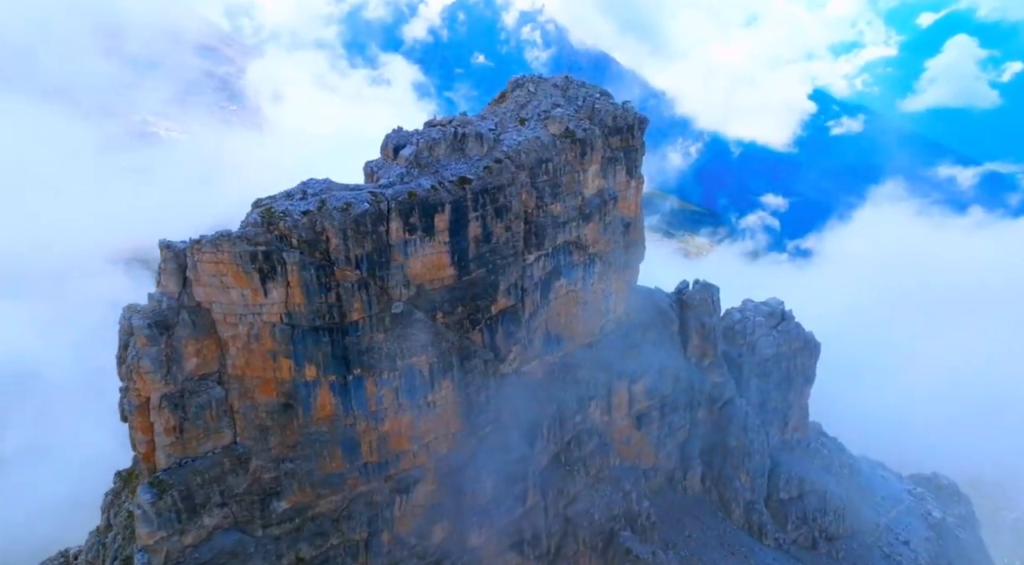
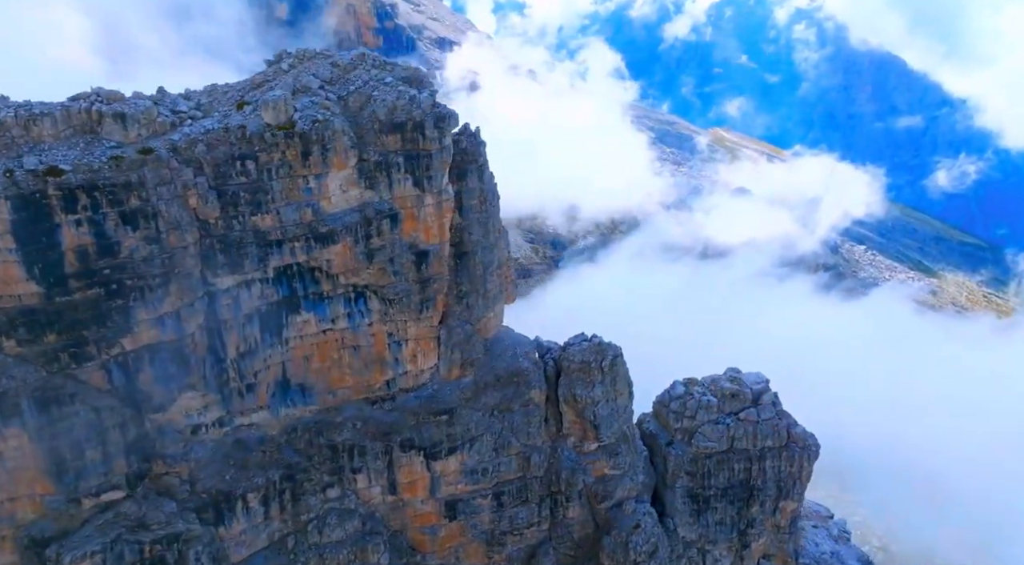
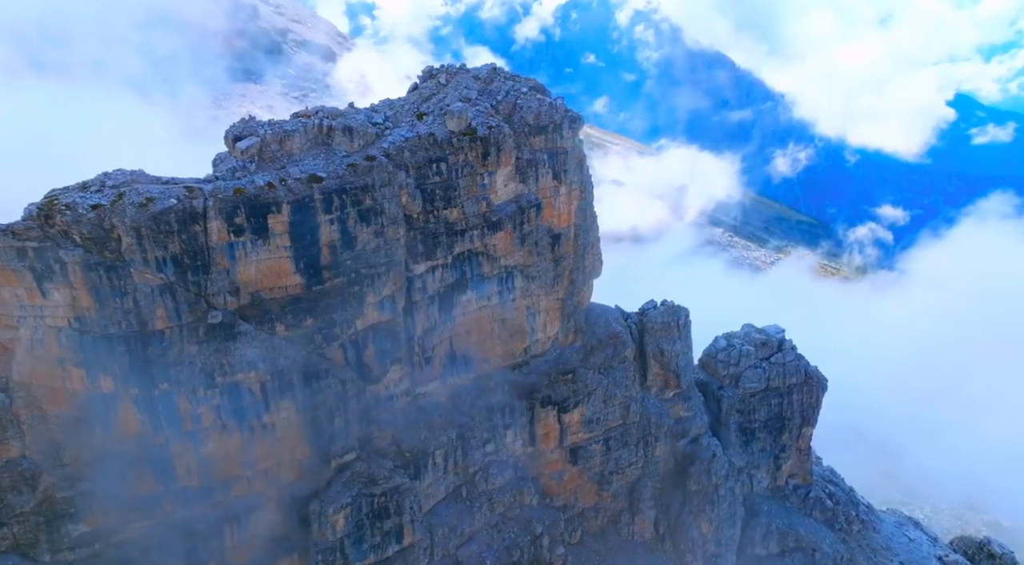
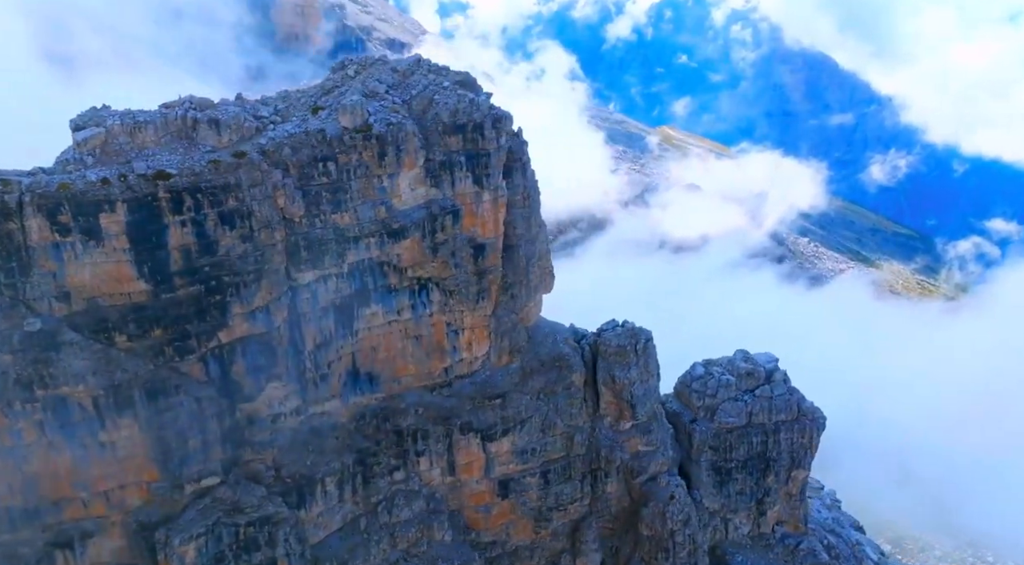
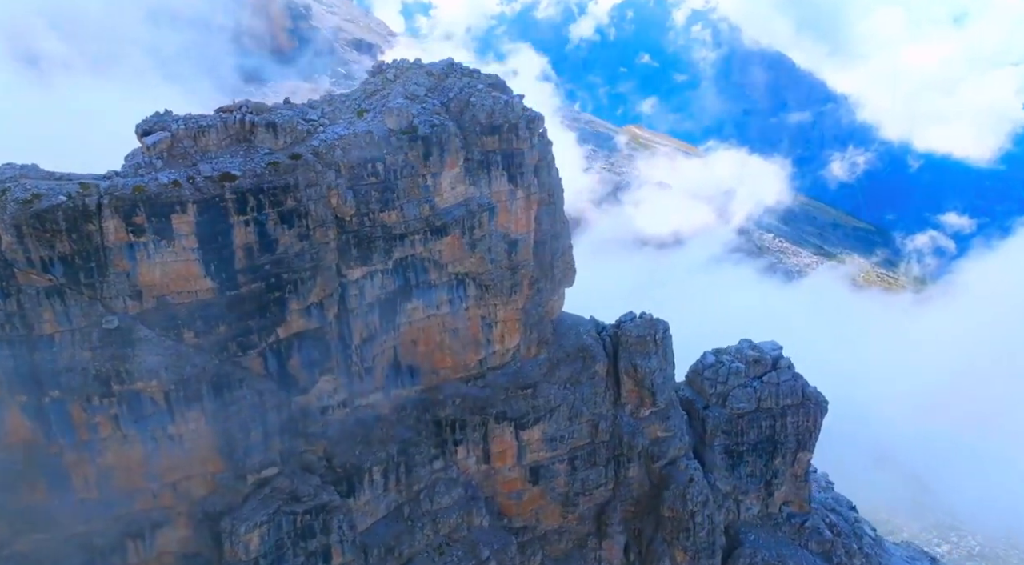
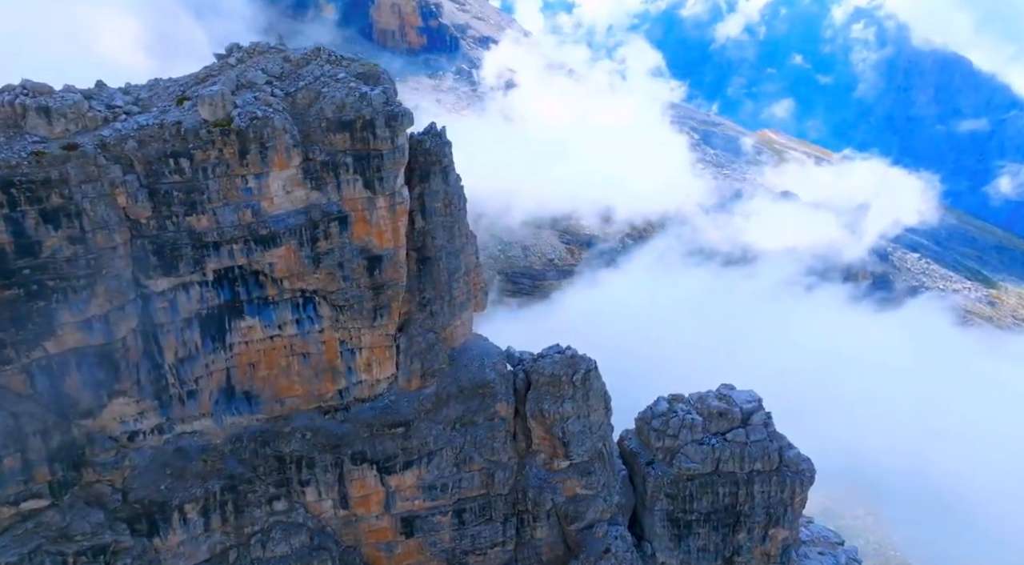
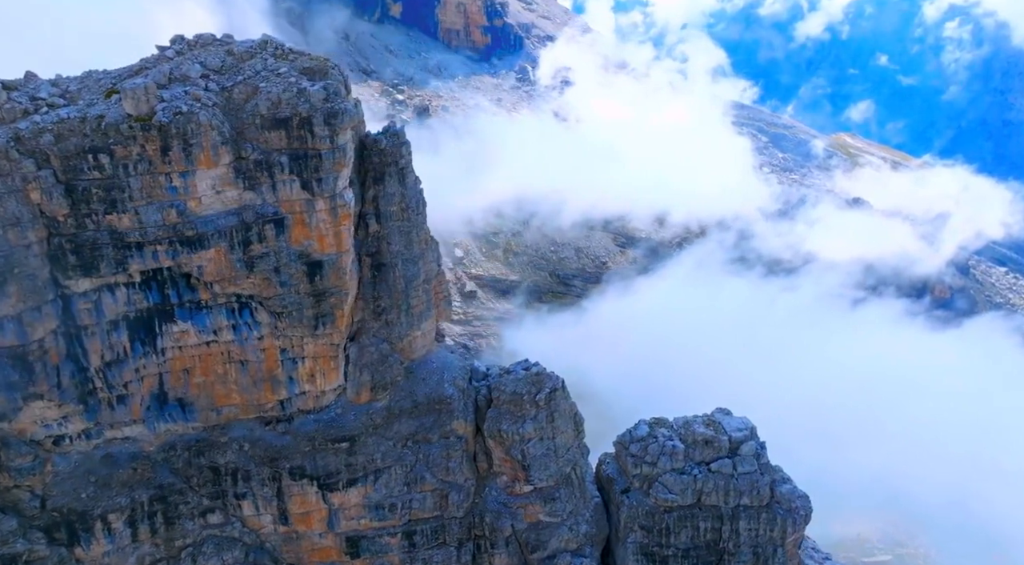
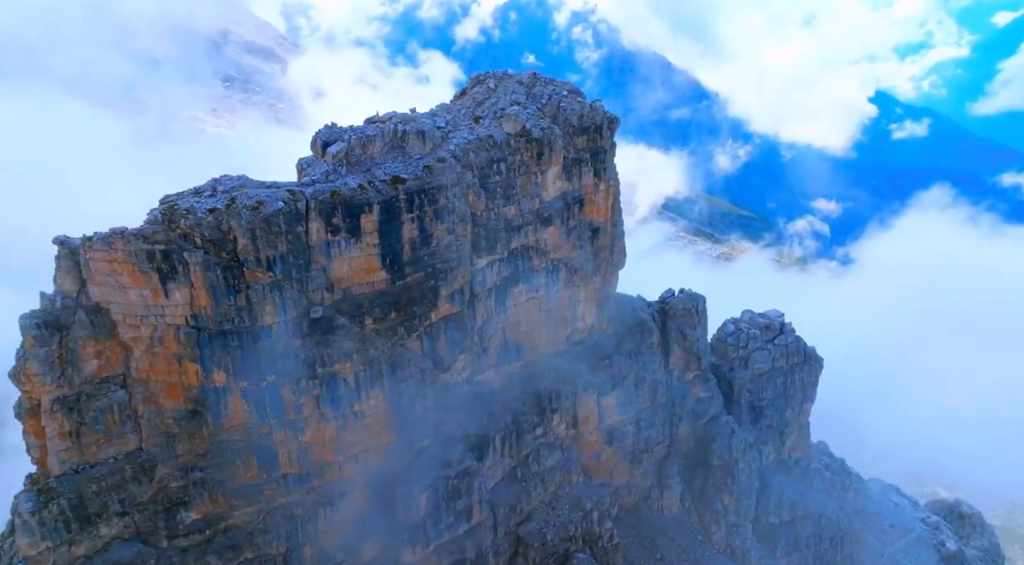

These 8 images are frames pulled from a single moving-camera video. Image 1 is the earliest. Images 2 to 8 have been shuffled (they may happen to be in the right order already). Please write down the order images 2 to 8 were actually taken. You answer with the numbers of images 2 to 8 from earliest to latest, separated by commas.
8, 3, 5, 4, 2, 6, 7
